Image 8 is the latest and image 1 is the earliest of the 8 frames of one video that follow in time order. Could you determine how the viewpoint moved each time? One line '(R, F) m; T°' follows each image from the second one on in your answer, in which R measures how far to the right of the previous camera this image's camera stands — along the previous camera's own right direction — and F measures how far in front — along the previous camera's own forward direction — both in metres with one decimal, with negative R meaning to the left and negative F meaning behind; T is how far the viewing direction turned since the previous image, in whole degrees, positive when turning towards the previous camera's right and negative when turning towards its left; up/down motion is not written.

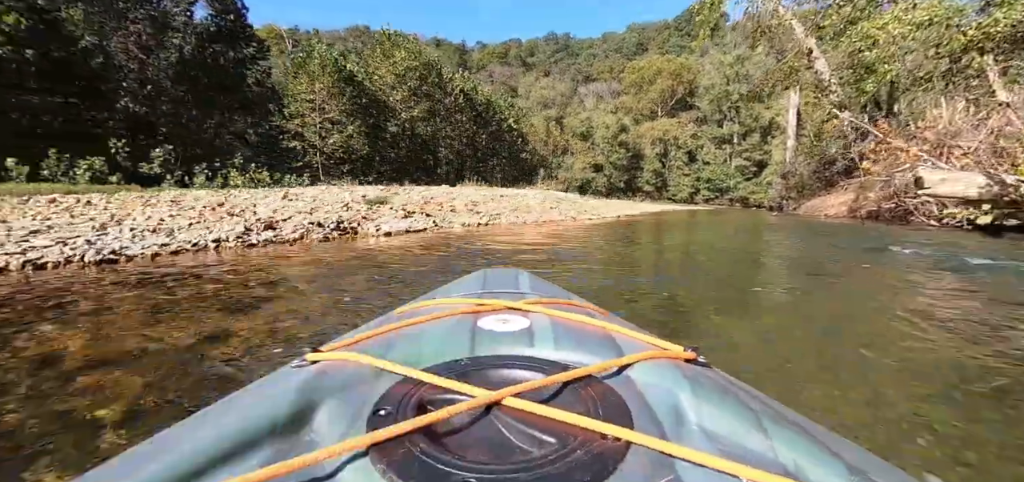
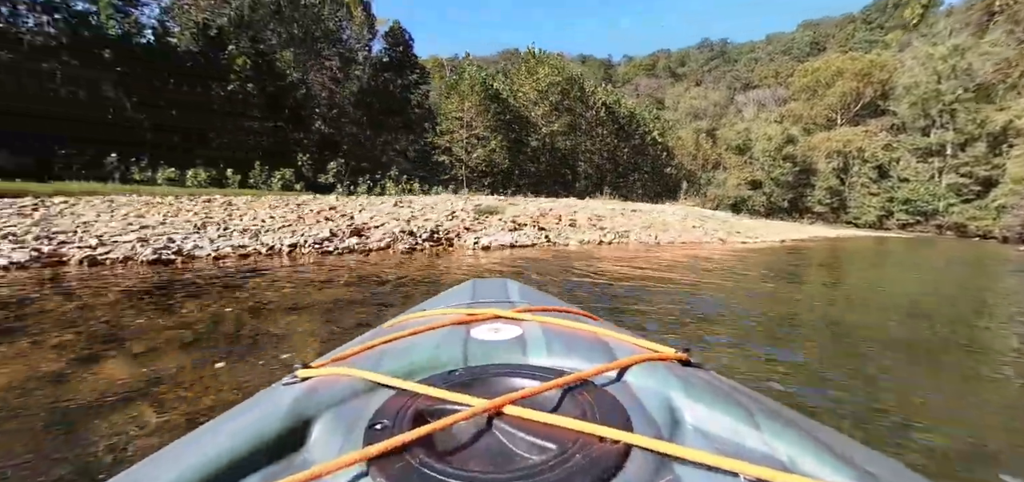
(+0.2, +0.8) m; -19°
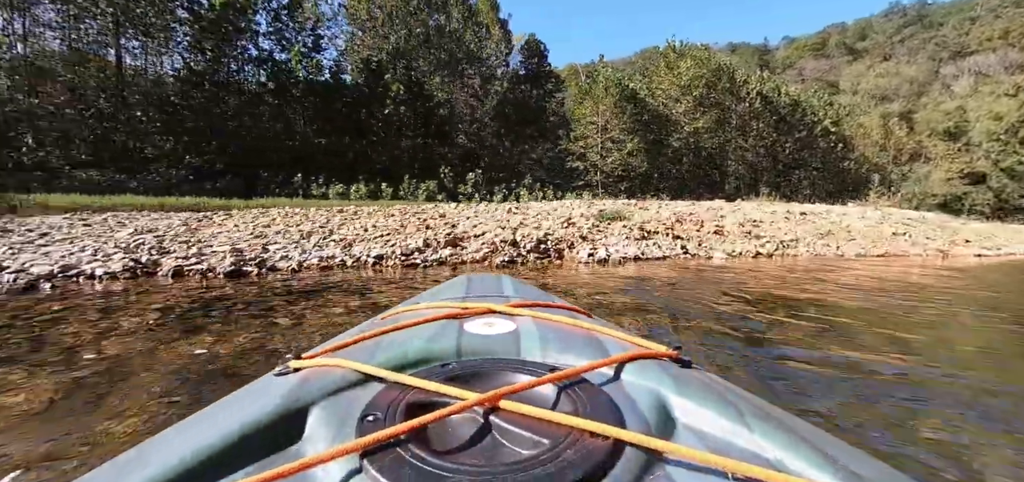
(+0.1, +0.6) m; -19°
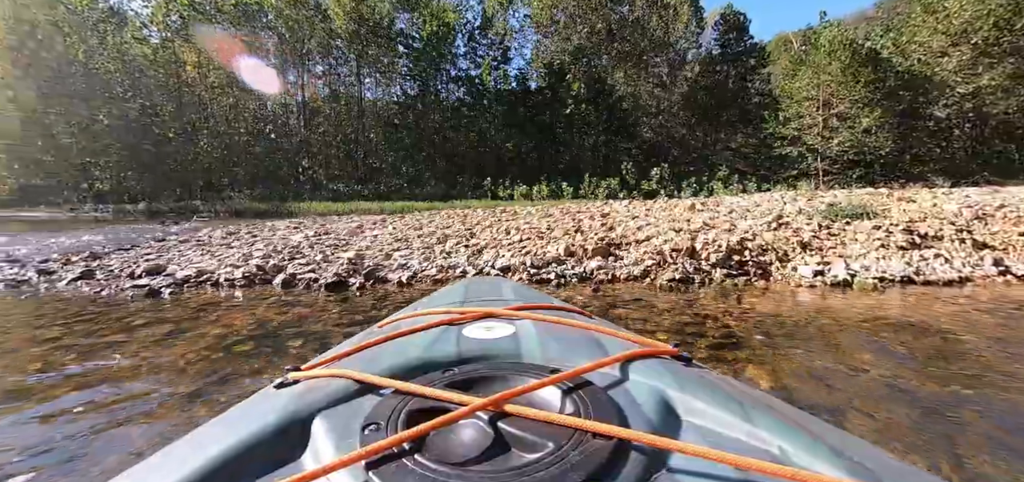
(+0.1, +0.7) m; -25°
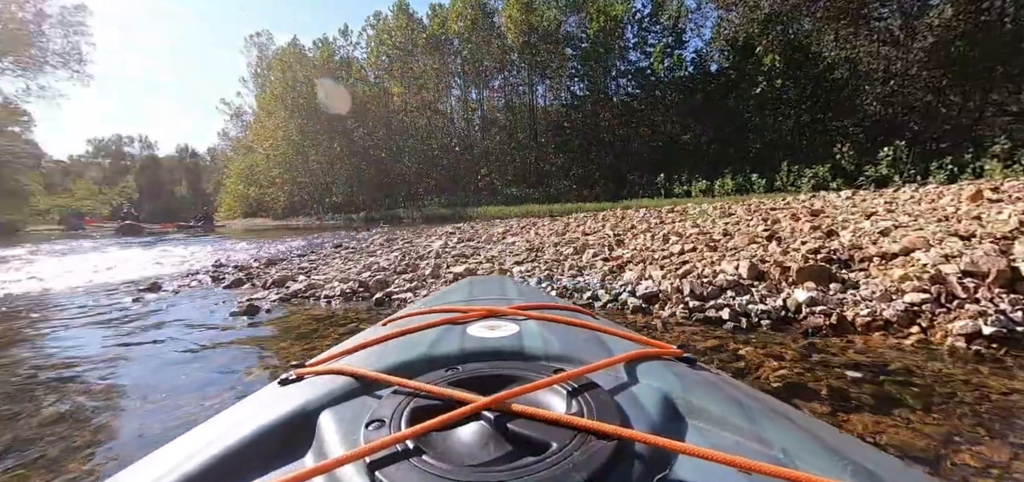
(+0.1, +0.6) m; -23°
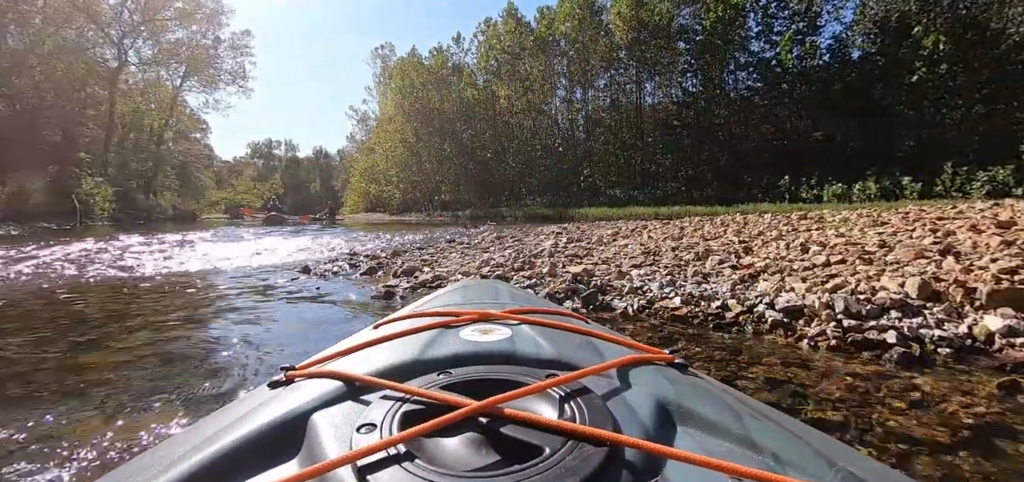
(-0.1, -0.1) m; -13°
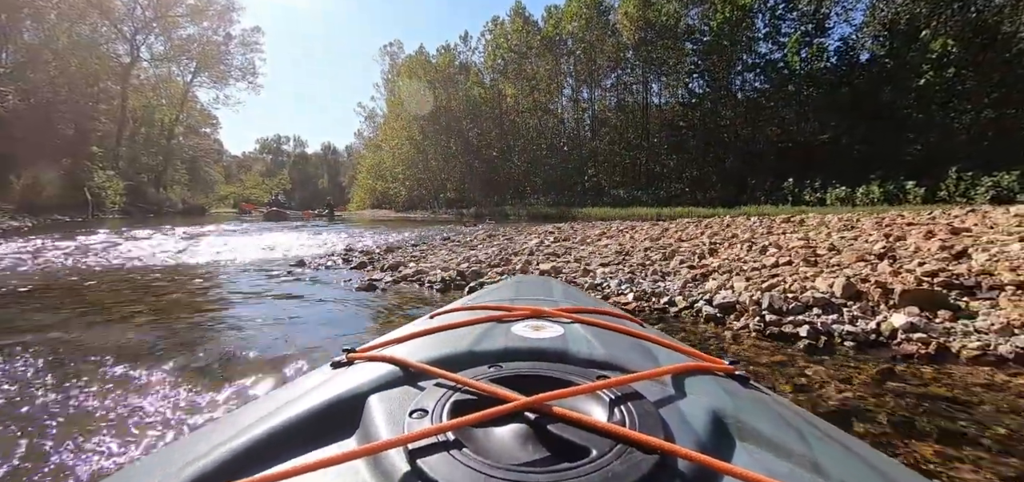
(+0.2, -0.1) m; -1°
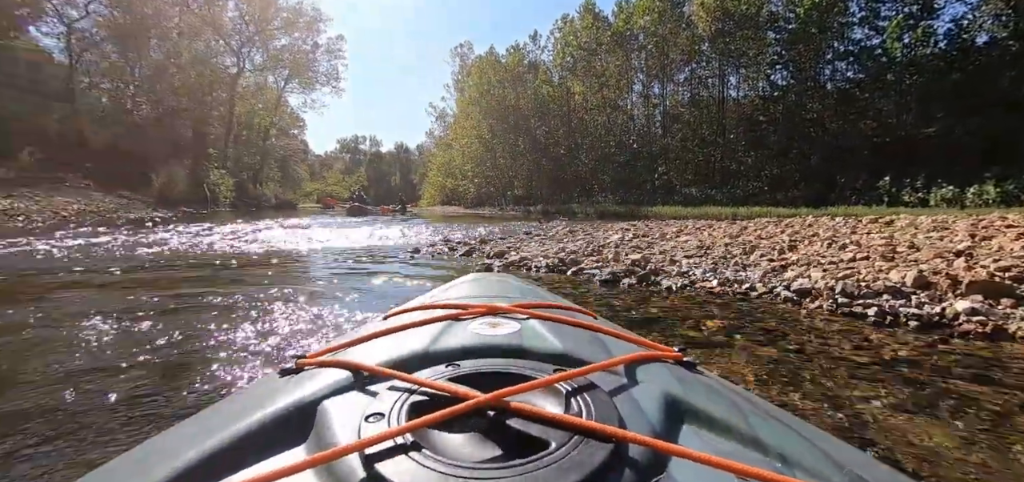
(-0.2, -0.4) m; -9°
